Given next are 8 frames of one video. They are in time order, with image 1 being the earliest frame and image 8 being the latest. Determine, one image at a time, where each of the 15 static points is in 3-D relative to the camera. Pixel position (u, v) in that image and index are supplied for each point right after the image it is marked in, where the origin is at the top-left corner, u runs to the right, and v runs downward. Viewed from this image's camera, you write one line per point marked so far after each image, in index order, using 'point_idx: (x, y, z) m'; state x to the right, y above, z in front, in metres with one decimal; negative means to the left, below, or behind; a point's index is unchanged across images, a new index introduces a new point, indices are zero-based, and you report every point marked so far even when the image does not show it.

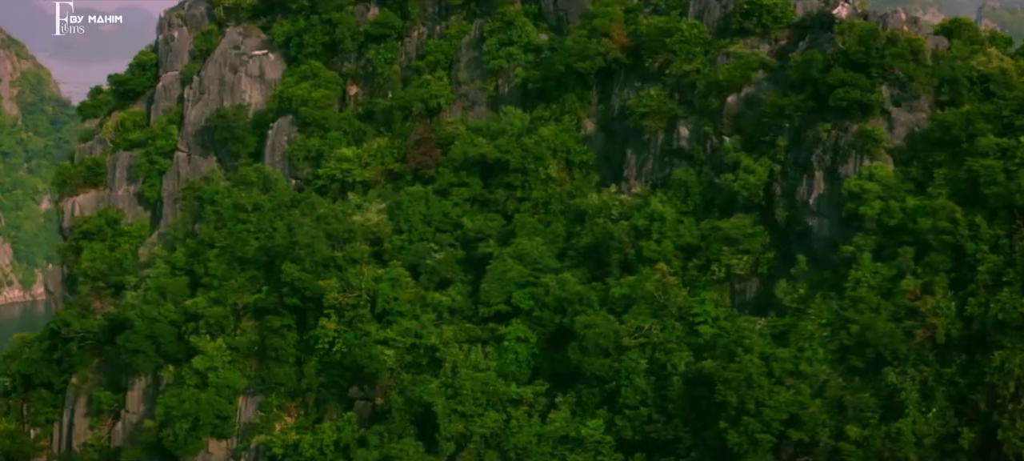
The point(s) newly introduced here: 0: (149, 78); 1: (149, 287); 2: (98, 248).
0: (-3.3, +1.4, +18.3) m
1: (-3.1, -0.5, +16.4) m
2: (-3.7, -0.2, +17.2) m
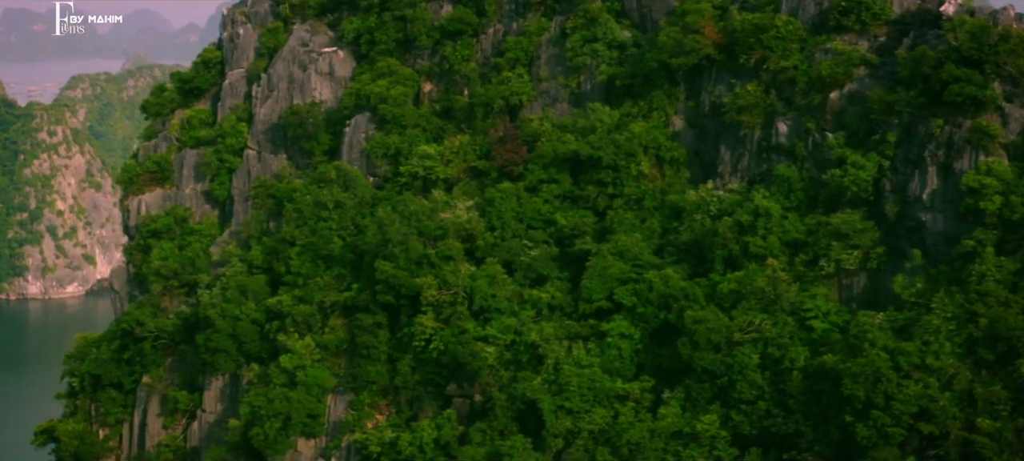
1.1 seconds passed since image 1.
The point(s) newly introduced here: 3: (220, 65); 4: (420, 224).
0: (-2.7, +1.5, +18.2) m
1: (-2.4, -0.5, +16.3) m
2: (-3.1, -0.1, +17.1) m
3: (-2.7, +1.6, +18.4) m
4: (-0.7, +0.1, +15.2) m
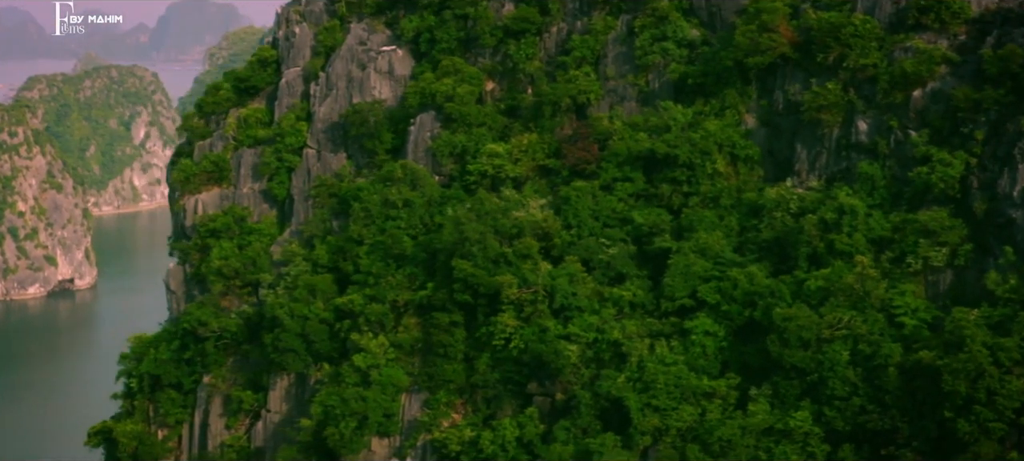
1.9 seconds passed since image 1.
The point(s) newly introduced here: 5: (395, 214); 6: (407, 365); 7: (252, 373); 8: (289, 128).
0: (-2.2, +1.5, +18.1) m
1: (-1.9, -0.5, +16.2) m
2: (-2.5, -0.1, +17.0) m
3: (-2.2, +1.6, +18.3) m
4: (-0.1, +0.1, +15.2) m
5: (-1.0, +0.1, +15.9) m
6: (-0.8, -1.1, +15.4) m
7: (-2.2, -1.2, +16.6) m
8: (-2.0, +0.9, +17.3) m
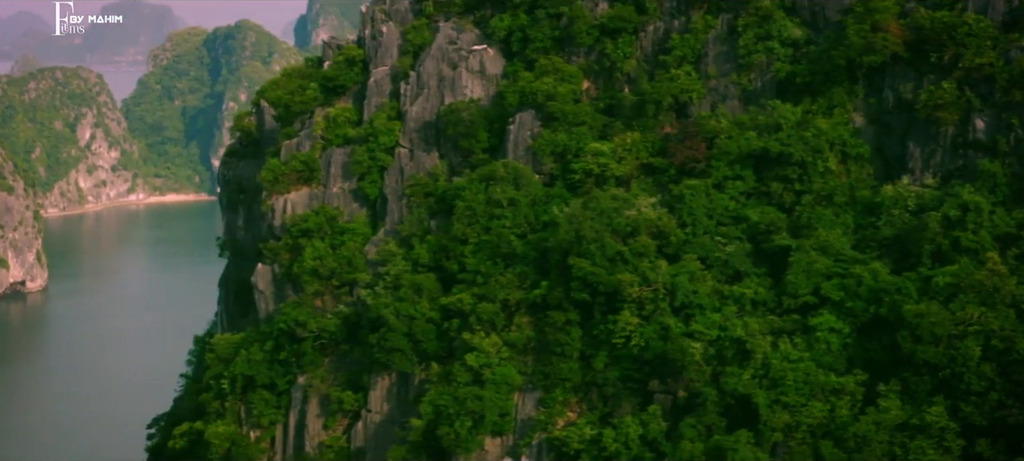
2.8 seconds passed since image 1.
0: (-1.4, +1.5, +18.1) m
1: (-1.0, -0.5, +16.2) m
2: (-1.7, -0.1, +17.0) m
3: (-1.4, +1.6, +18.3) m
4: (+0.8, +0.1, +15.2) m
5: (-0.1, +0.1, +15.9) m
6: (+0.1, -1.1, +15.4) m
7: (-1.4, -1.2, +16.6) m
8: (-1.2, +0.9, +17.3) m
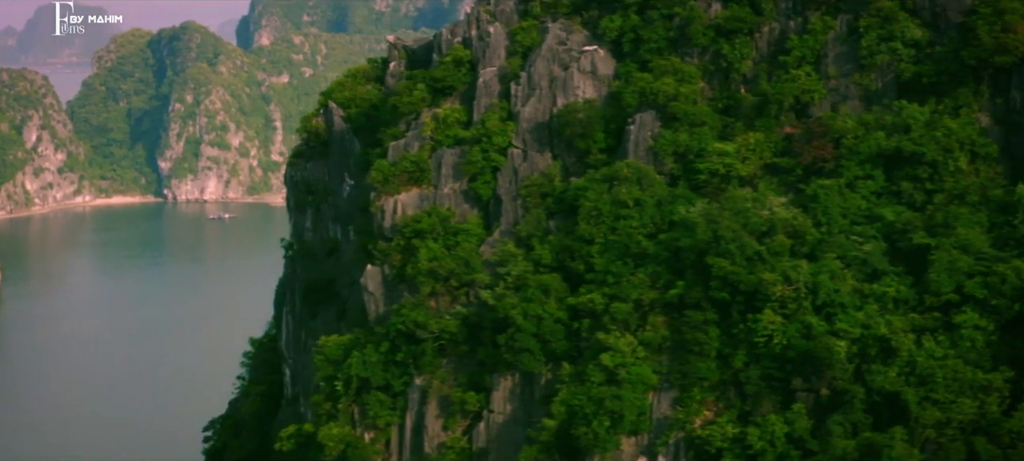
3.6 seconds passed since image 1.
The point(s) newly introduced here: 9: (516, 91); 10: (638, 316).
0: (-0.5, +1.5, +18.1) m
1: (0.0, -0.5, +16.2) m
2: (-0.7, -0.1, +17.0) m
3: (-0.4, +1.6, +18.3) m
4: (+1.9, +0.1, +15.3) m
5: (+1.0, +0.1, +16.0) m
6: (+1.1, -1.1, +15.4) m
7: (-0.4, -1.2, +16.6) m
8: (-0.2, +0.9, +17.3) m
9: (0.0, +1.3, +17.4) m
10: (+1.0, -0.7, +15.5) m
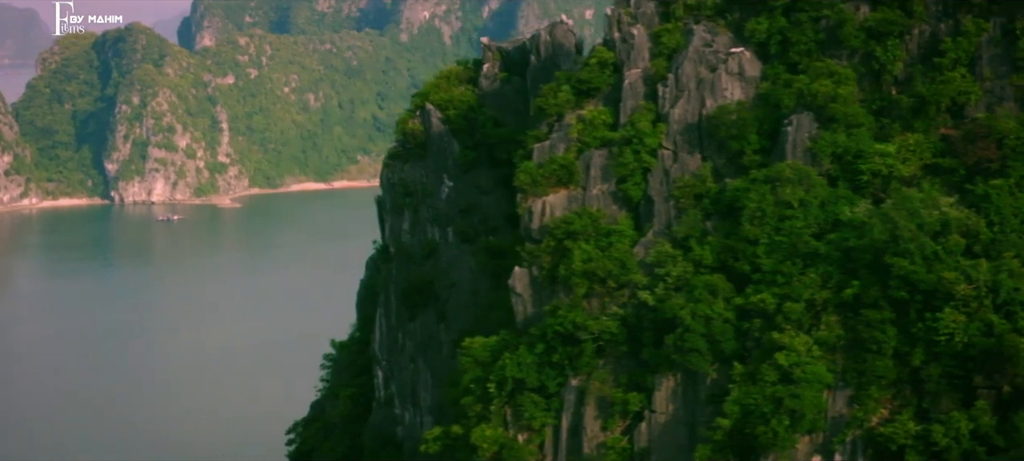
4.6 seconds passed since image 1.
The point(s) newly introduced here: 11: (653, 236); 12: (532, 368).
0: (+0.8, +1.5, +18.2) m
1: (+1.4, -0.5, +16.3) m
2: (+0.7, -0.2, +17.0) m
3: (+0.9, +1.6, +18.4) m
4: (+3.3, +0.1, +15.5) m
5: (+2.3, +0.1, +16.1) m
6: (+2.6, -1.1, +15.6) m
7: (+1.0, -1.2, +16.7) m
8: (+1.2, +0.9, +17.4) m
9: (+1.4, +1.3, +17.5) m
10: (+2.4, -0.7, +15.7) m
11: (+1.2, 0.0, +17.0) m
12: (+0.2, -1.2, +17.0) m
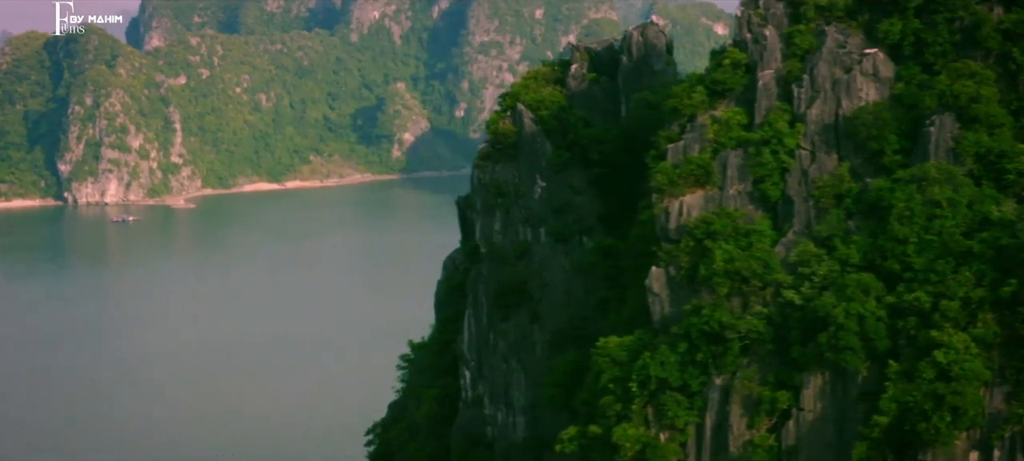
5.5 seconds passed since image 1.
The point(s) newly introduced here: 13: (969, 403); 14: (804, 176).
0: (+2.0, +1.5, +18.3) m
1: (+2.7, -0.5, +16.5) m
2: (+1.9, -0.2, +17.2) m
3: (+2.1, +1.6, +18.5) m
4: (+4.6, +0.1, +15.7) m
5: (+3.6, +0.1, +16.3) m
6: (+3.9, -1.1, +15.8) m
7: (+2.3, -1.2, +16.8) m
8: (+2.4, +0.9, +17.5) m
9: (+2.6, +1.3, +17.6) m
10: (+3.7, -0.7, +15.9) m
11: (+2.5, 0.0, +17.2) m
12: (+1.4, -1.2, +17.1) m
13: (+3.7, -1.4, +15.4) m
14: (+2.6, +0.5, +17.3) m
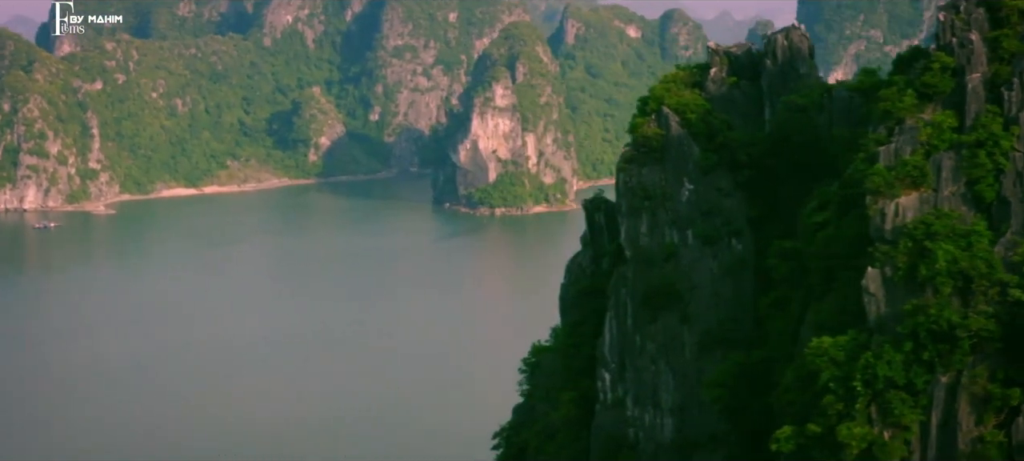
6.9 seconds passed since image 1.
0: (+4.0, +1.4, +18.7) m
1: (+4.8, -0.5, +16.9) m
2: (+4.0, -0.2, +17.5) m
3: (+4.0, +1.6, +18.9) m
4: (+6.7, +0.1, +16.2) m
5: (+5.7, +0.2, +16.8) m
6: (+6.0, -1.0, +16.3) m
7: (+4.4, -1.2, +17.2) m
8: (+4.4, +0.9, +17.9) m
9: (+4.6, +1.3, +18.0) m
10: (+5.9, -0.7, +16.3) m
11: (+4.6, 0.0, +17.6) m
12: (+3.5, -1.2, +17.4) m
13: (+5.9, -1.4, +15.8) m
14: (+4.7, +0.5, +17.7) m
